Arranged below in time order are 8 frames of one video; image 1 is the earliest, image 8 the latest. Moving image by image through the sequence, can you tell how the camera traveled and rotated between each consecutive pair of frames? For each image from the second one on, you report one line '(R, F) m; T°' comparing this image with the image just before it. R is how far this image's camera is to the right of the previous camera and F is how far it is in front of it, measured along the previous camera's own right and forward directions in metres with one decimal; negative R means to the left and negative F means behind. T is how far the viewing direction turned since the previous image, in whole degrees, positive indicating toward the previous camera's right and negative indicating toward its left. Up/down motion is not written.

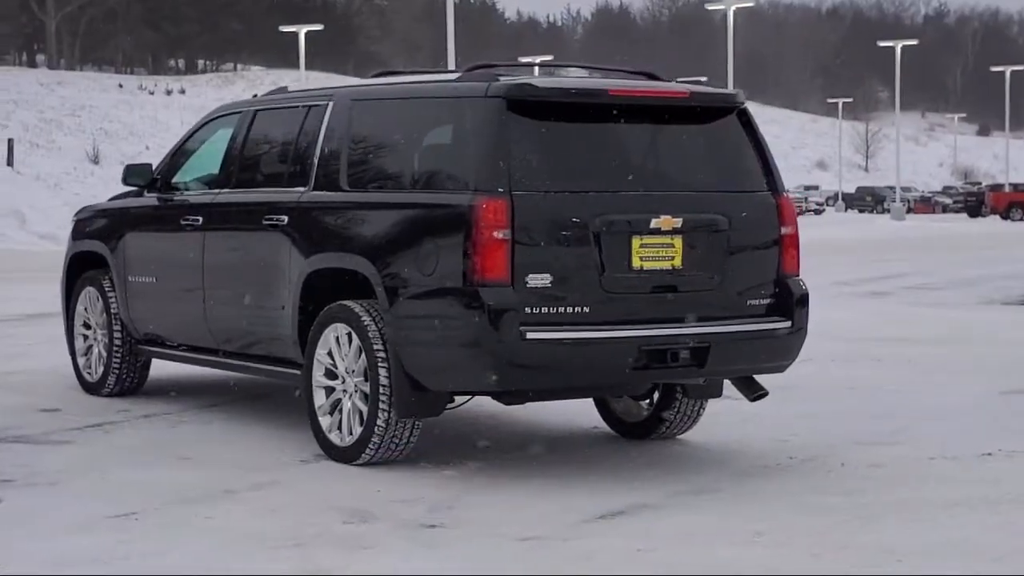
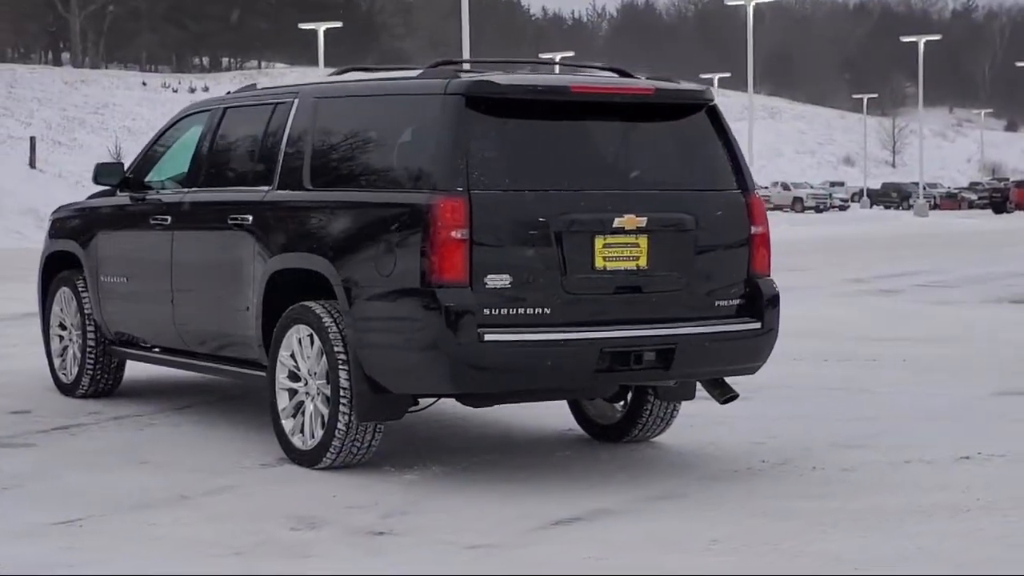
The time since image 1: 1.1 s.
(+0.3, +0.1) m; -1°
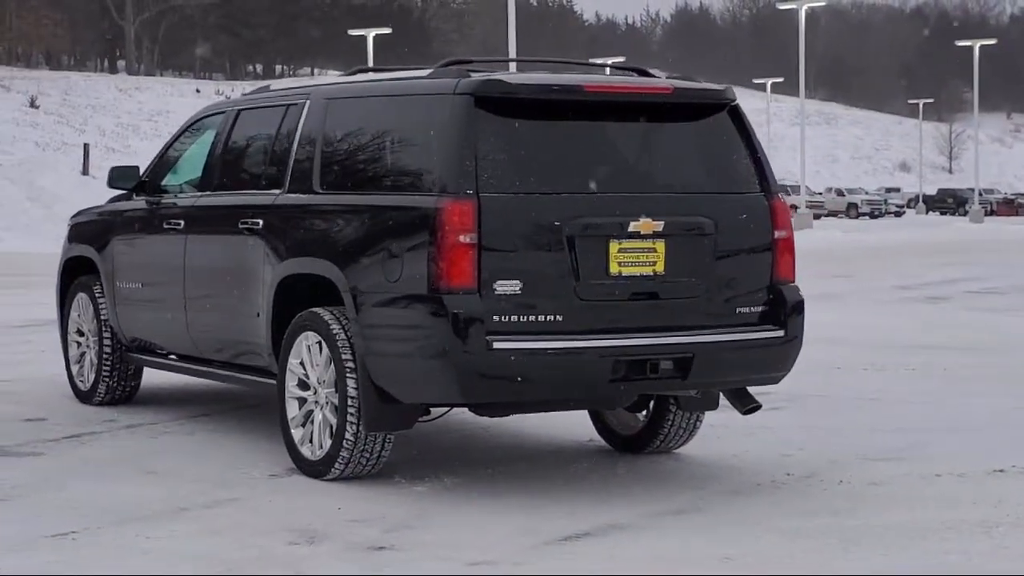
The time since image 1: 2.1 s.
(+0.2, +0.2) m; -2°
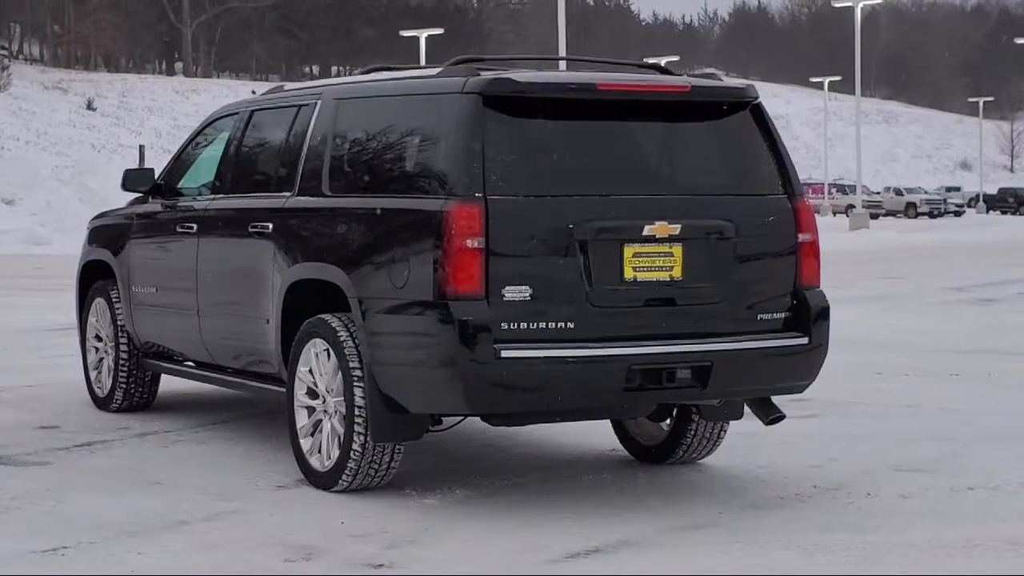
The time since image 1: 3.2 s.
(+0.2, +0.3) m; -2°
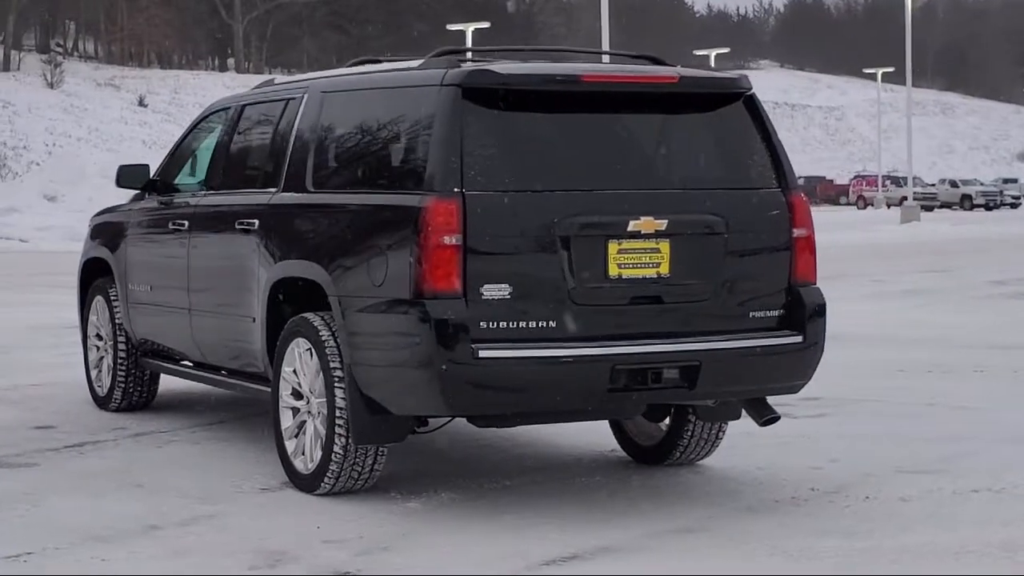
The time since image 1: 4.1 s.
(+0.3, +0.2) m; -2°
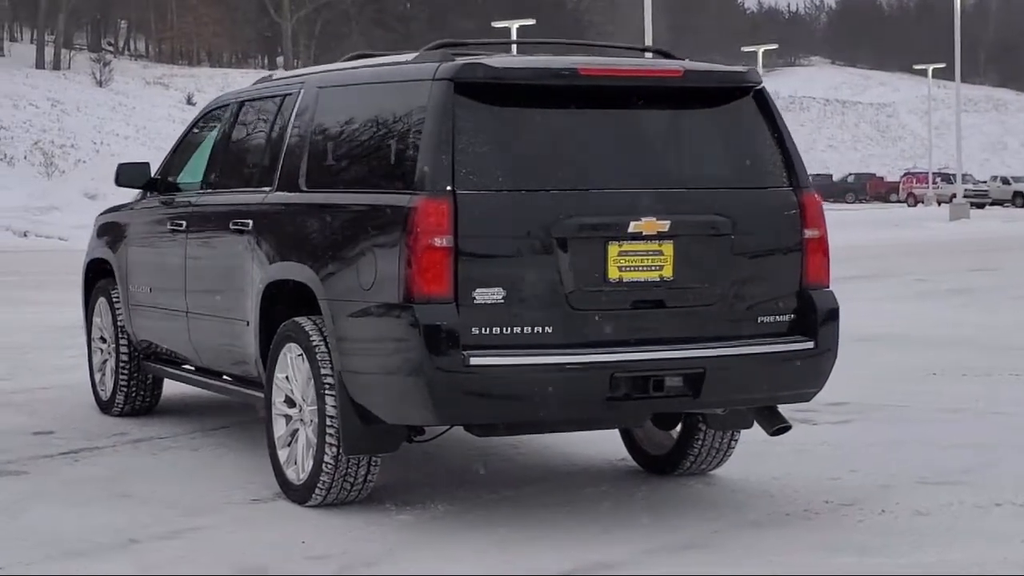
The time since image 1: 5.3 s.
(+0.2, +0.3) m; -2°
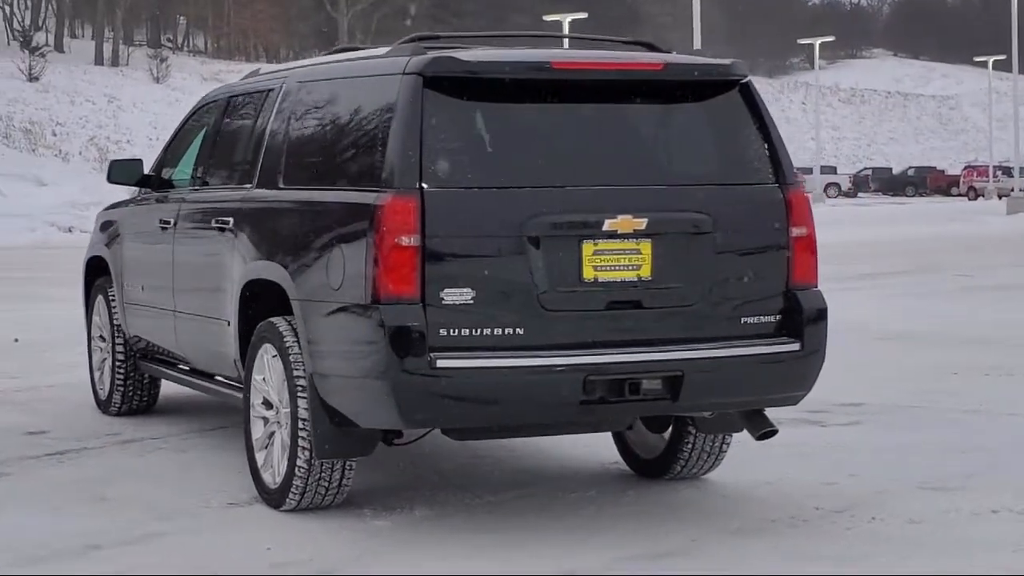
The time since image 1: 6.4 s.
(+0.3, +0.2) m; -2°
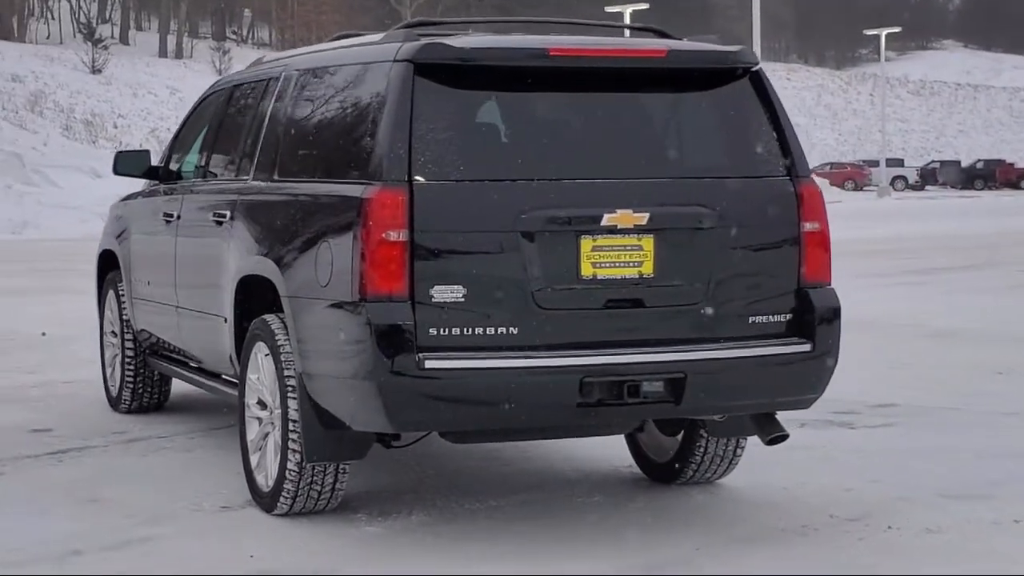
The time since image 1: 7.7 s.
(+0.3, +0.3) m; -2°
